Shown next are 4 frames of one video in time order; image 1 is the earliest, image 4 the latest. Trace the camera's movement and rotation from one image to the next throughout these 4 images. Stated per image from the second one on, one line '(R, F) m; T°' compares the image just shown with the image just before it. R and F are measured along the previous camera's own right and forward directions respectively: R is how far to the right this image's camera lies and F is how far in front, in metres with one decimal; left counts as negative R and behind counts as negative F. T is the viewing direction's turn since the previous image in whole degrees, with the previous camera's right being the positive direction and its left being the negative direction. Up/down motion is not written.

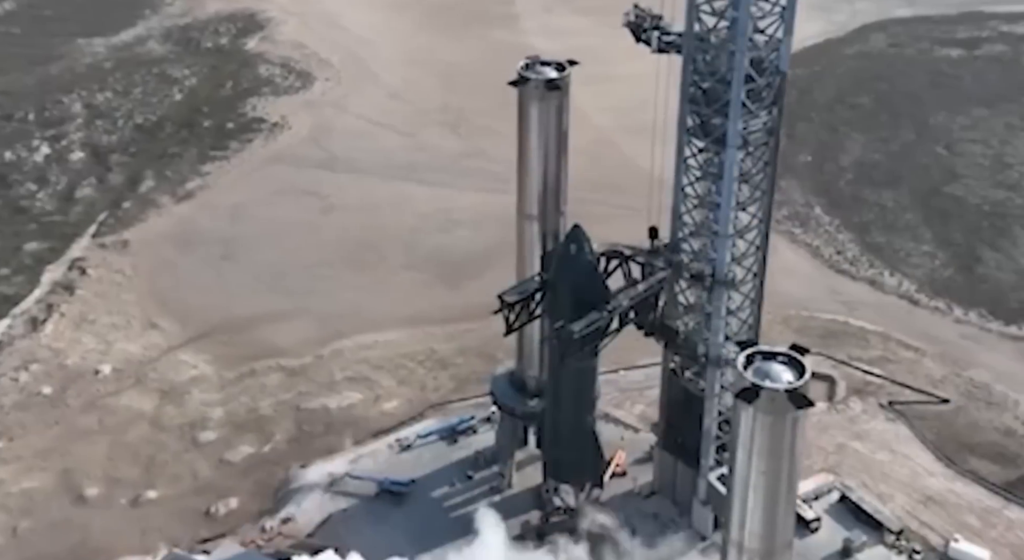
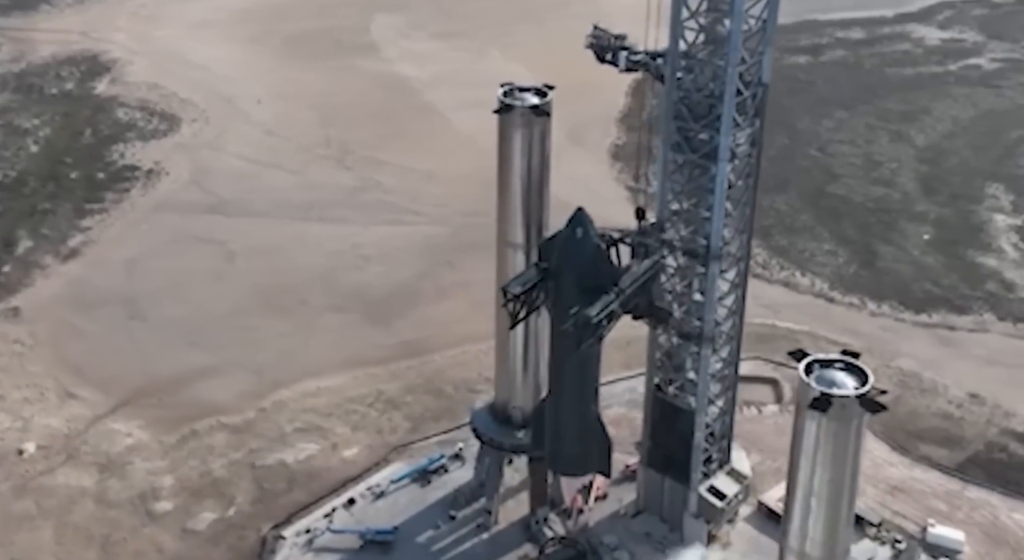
(-5.1, +1.0) m; +10°
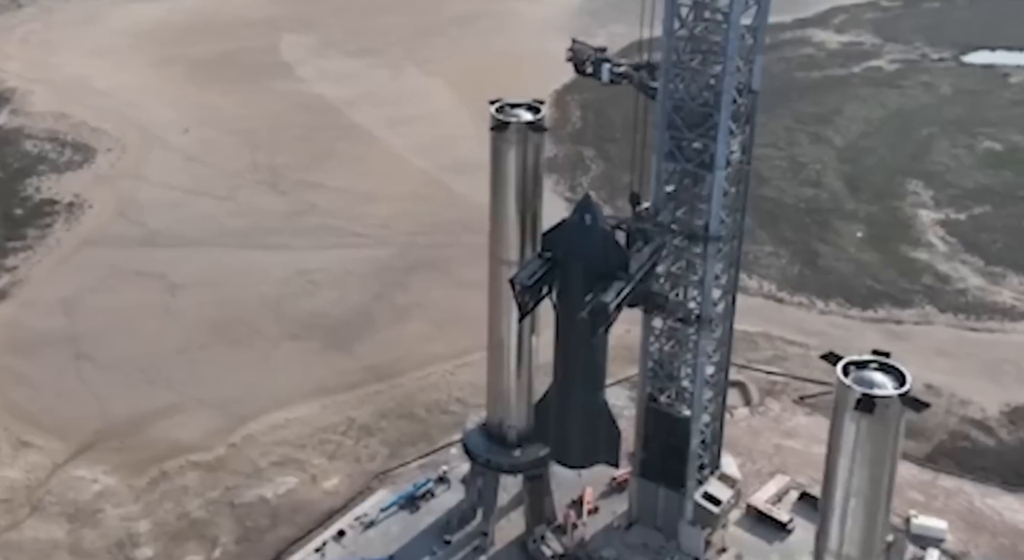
(-3.3, +0.5) m; +6°
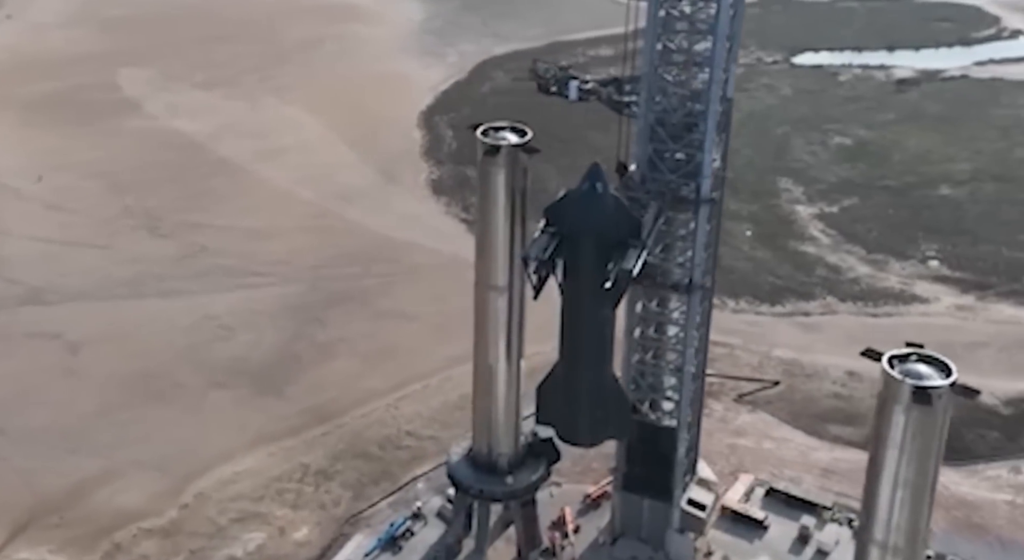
(-5.2, +1.1) m; +10°
